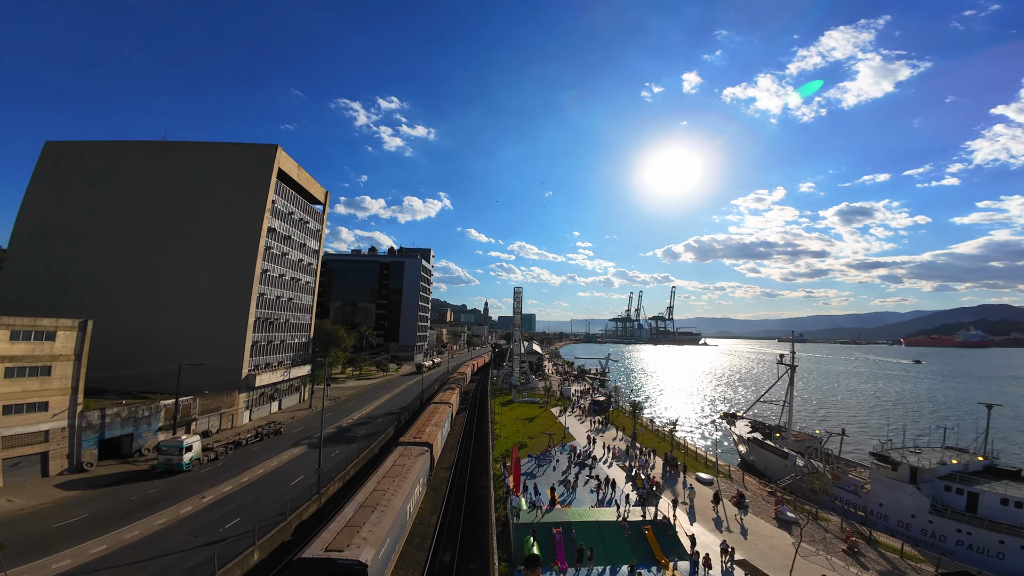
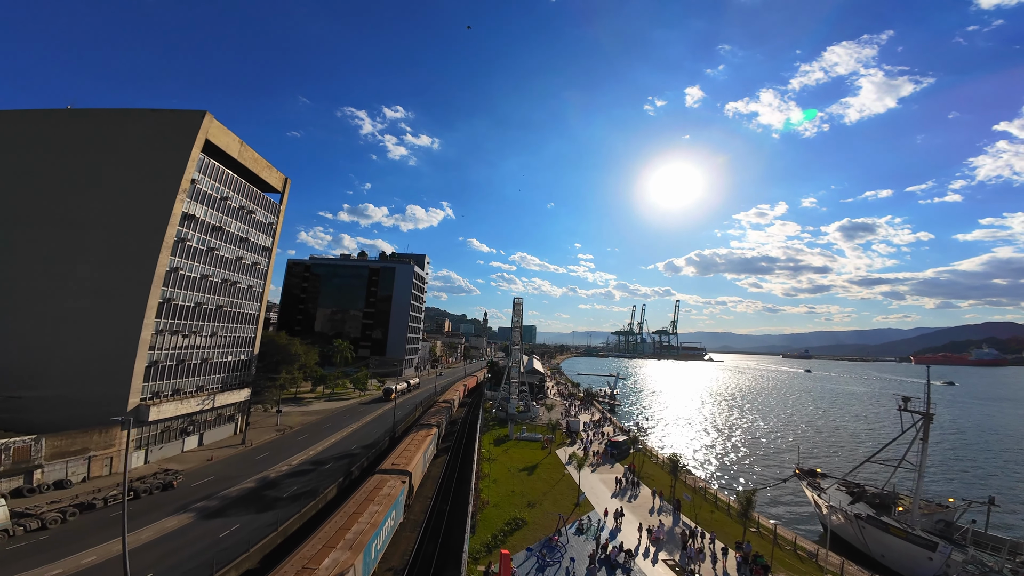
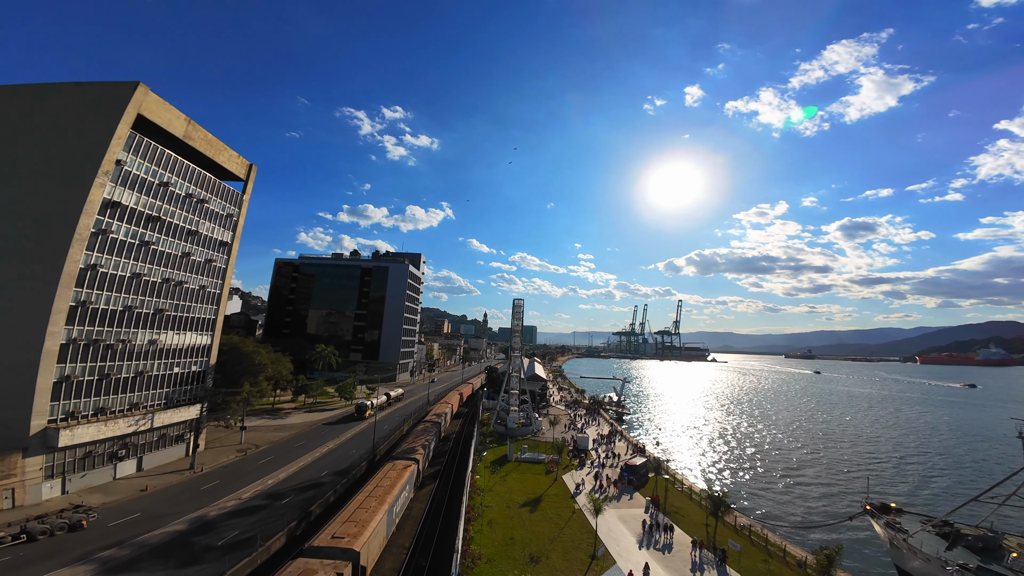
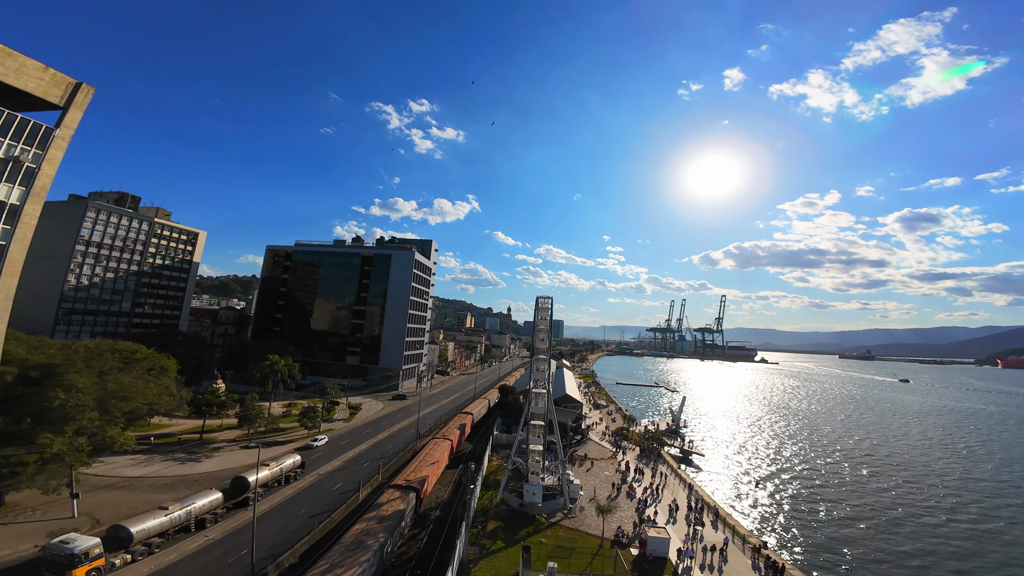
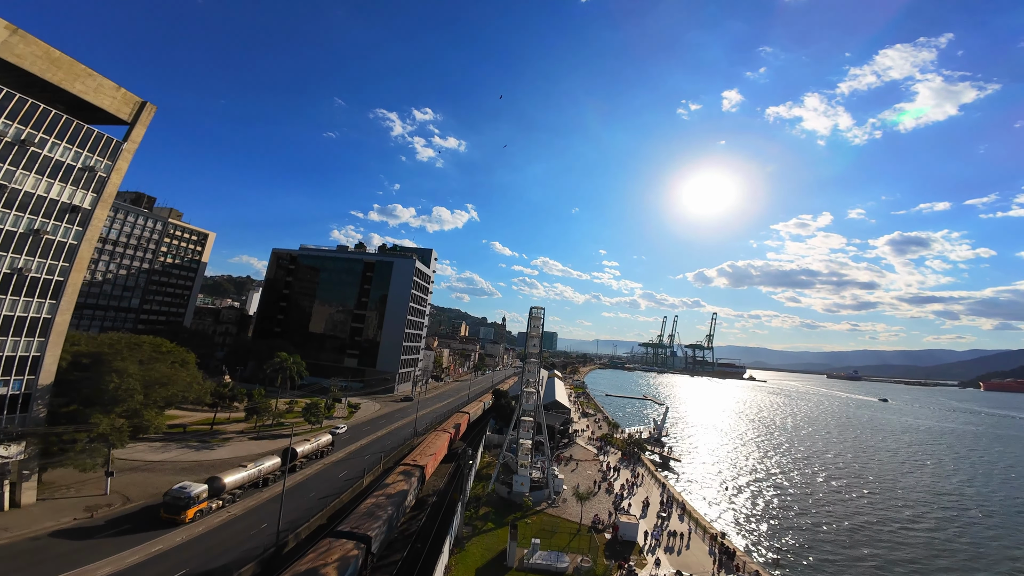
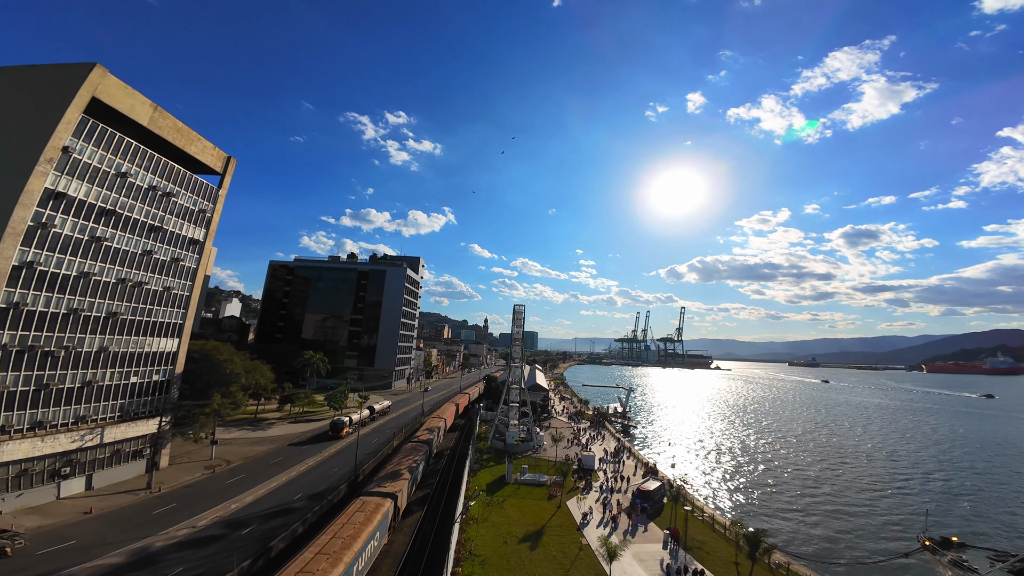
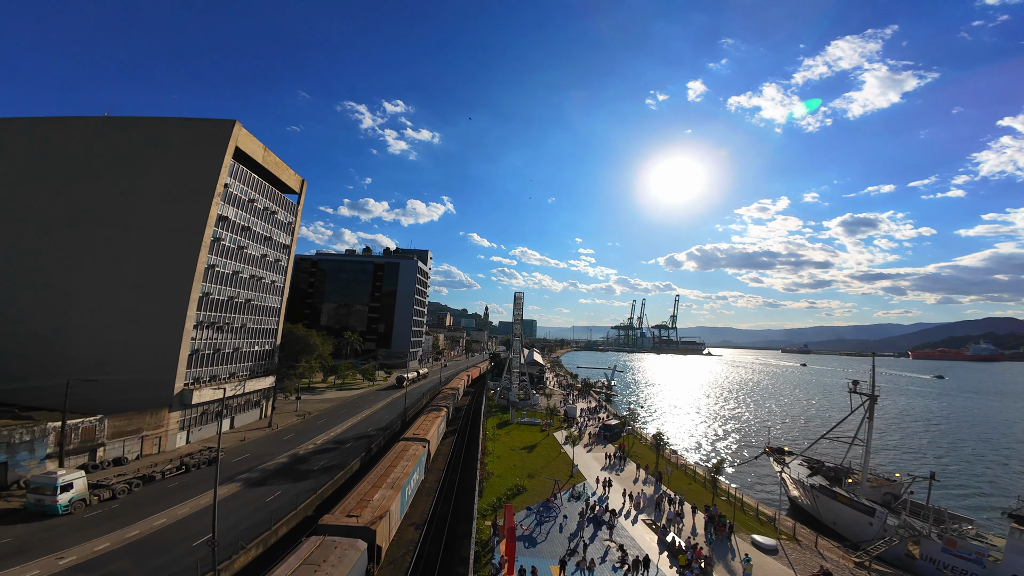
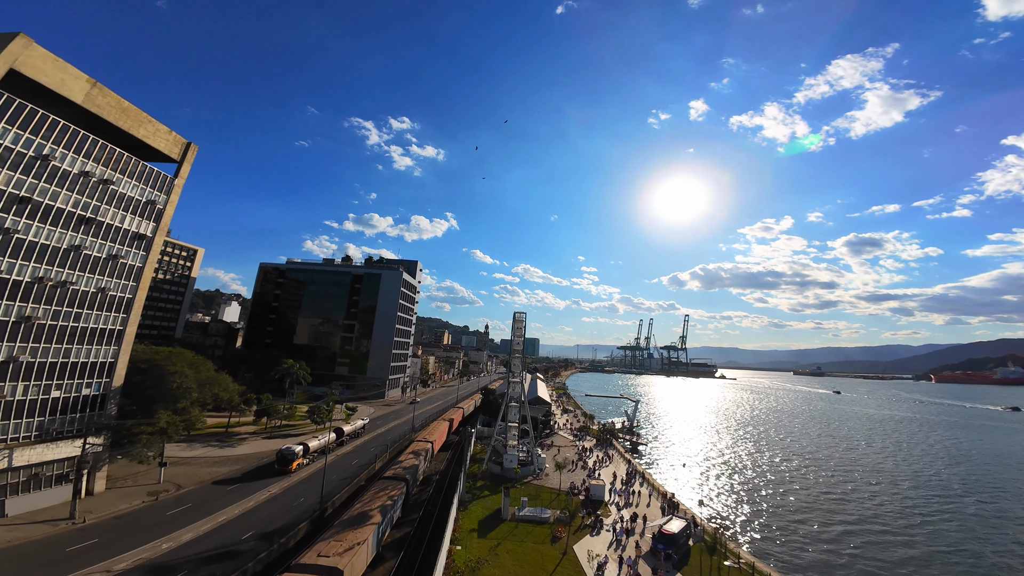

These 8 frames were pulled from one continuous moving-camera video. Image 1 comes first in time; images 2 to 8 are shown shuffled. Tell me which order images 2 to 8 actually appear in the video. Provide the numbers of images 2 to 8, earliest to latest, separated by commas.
7, 2, 3, 6, 8, 5, 4
